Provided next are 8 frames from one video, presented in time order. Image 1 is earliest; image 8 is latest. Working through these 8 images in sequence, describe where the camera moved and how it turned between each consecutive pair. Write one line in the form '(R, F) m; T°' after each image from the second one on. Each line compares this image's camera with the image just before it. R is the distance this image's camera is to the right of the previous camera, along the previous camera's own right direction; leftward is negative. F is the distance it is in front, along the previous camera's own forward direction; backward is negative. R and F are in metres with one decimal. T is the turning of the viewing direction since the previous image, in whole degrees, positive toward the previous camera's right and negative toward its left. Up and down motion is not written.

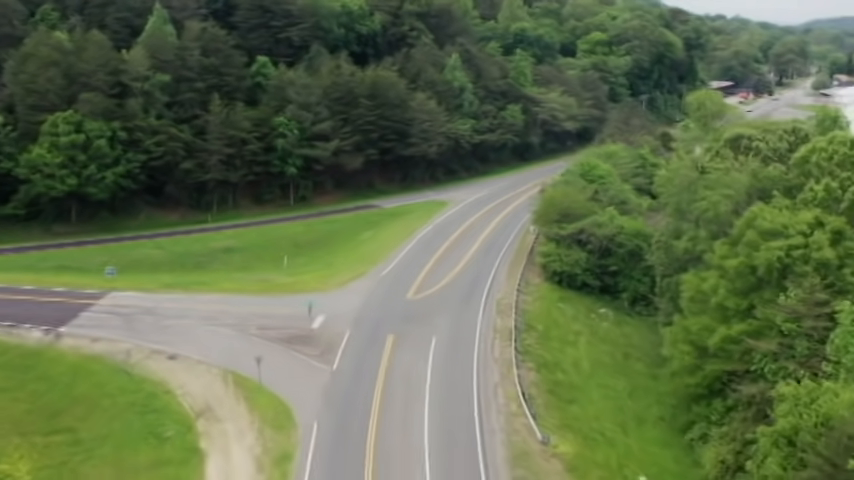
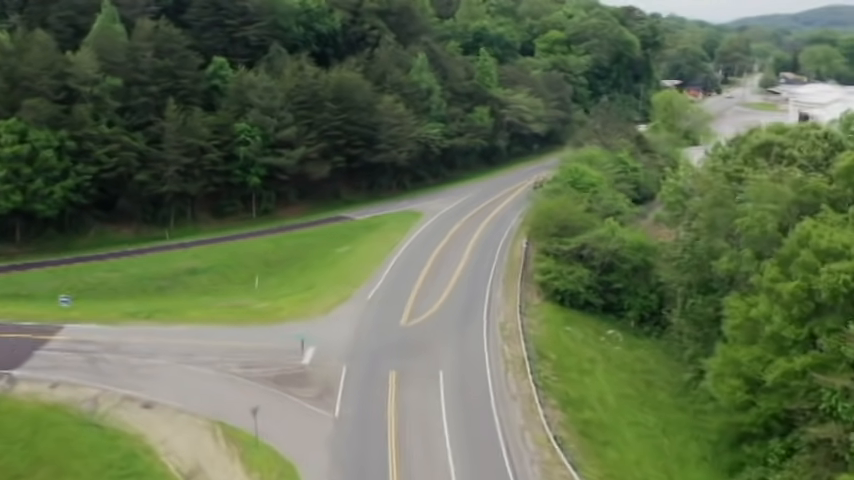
(-2.1, +4.8) m; +3°
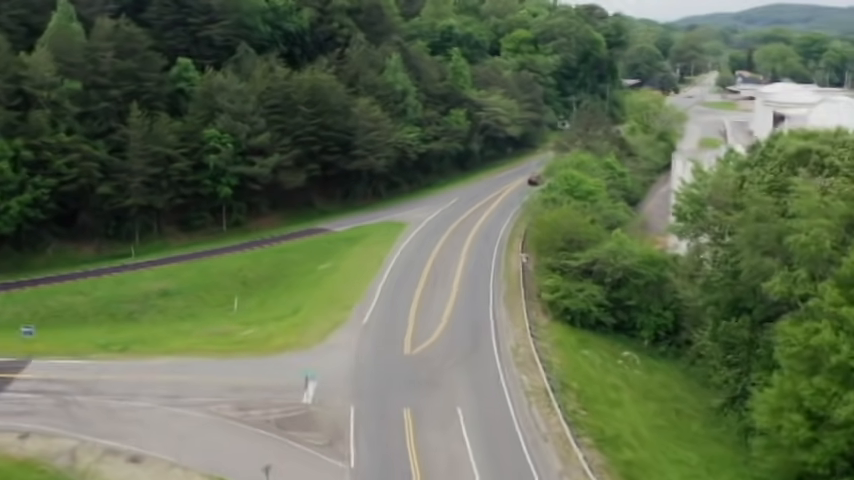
(-1.9, +4.0) m; +3°
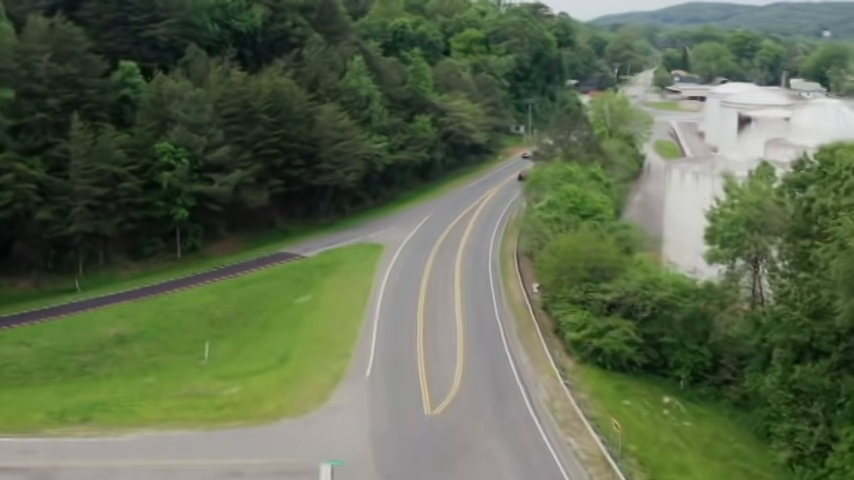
(-2.6, +6.3) m; +4°
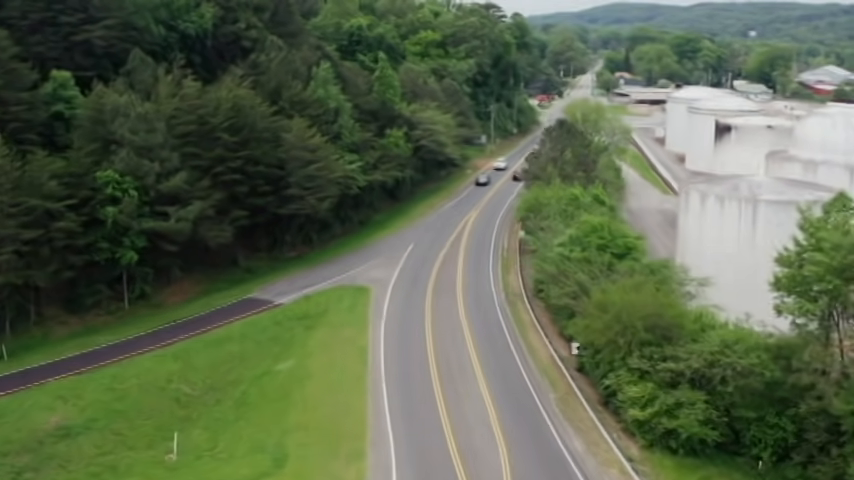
(-2.5, +7.9) m; +4°
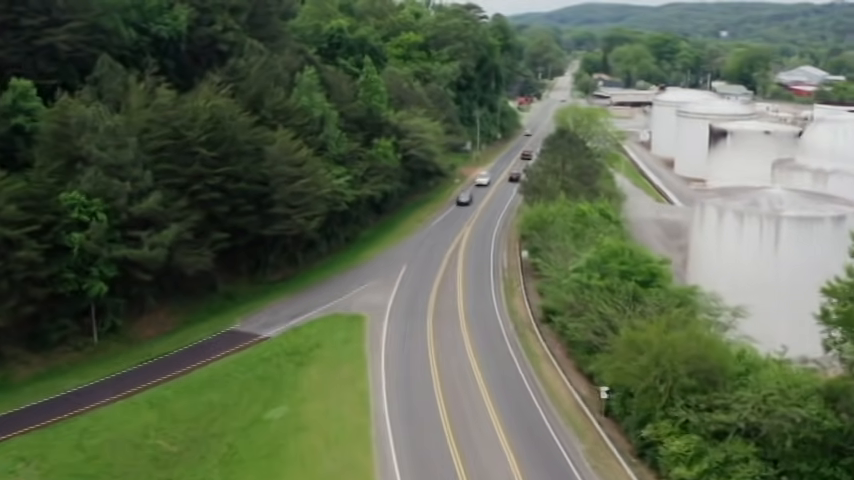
(-0.9, +3.9) m; +1°
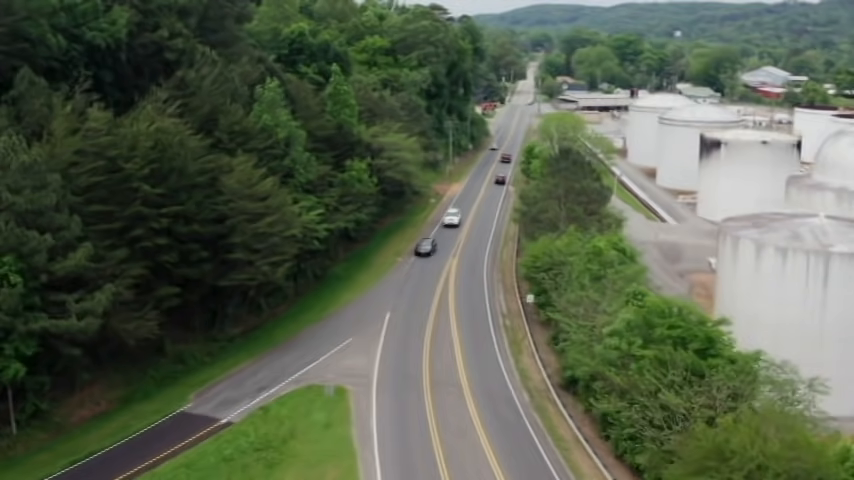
(-1.1, +7.3) m; +2°
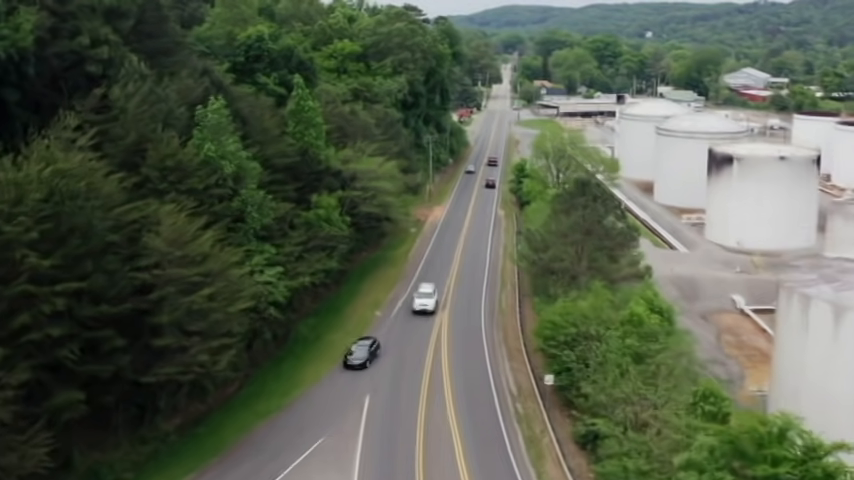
(-0.5, +8.7) m; +1°
